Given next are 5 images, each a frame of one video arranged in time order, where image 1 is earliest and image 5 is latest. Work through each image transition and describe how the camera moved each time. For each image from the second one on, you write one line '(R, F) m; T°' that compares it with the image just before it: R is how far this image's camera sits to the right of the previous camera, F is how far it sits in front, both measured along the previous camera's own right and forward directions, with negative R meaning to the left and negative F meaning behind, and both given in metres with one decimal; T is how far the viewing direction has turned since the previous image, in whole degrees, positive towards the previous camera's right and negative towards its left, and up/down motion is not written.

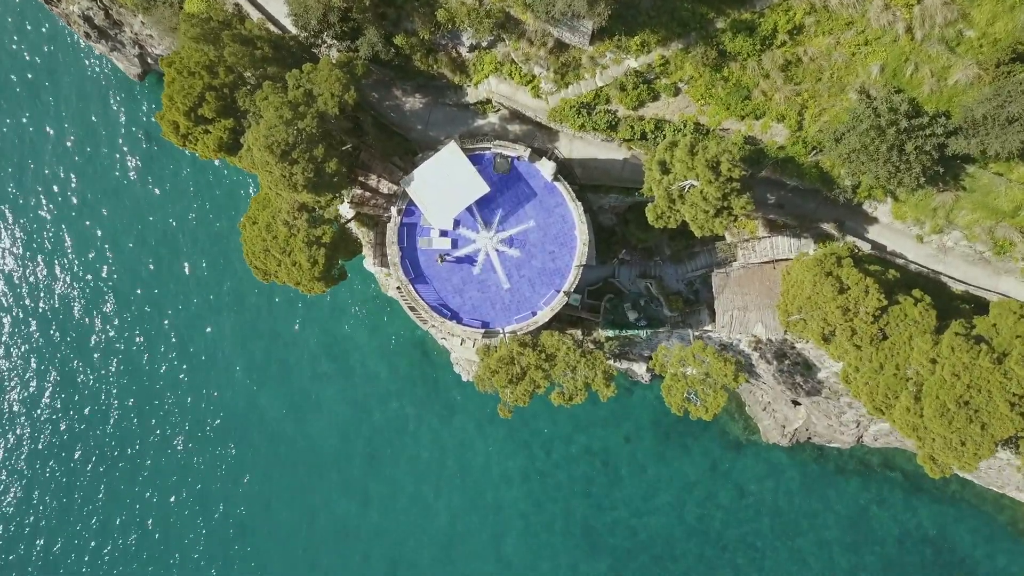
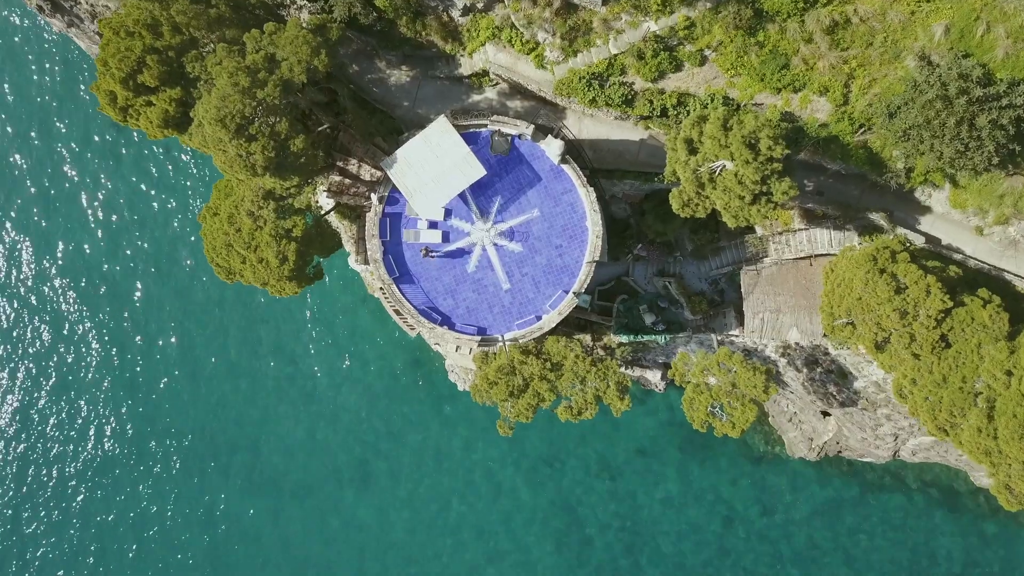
(0.0, +3.8) m; 0°
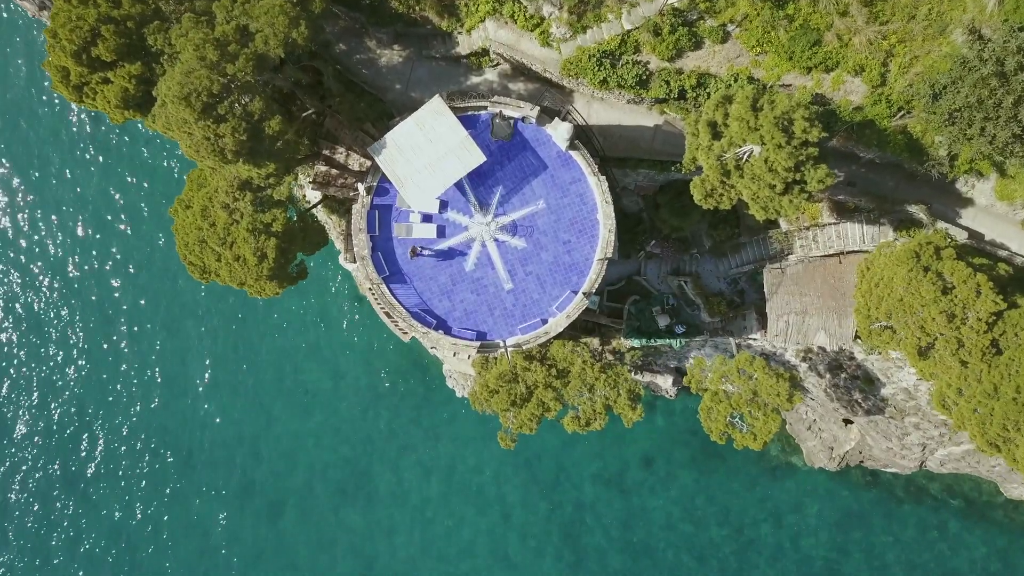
(-0.1, +2.3) m; 0°
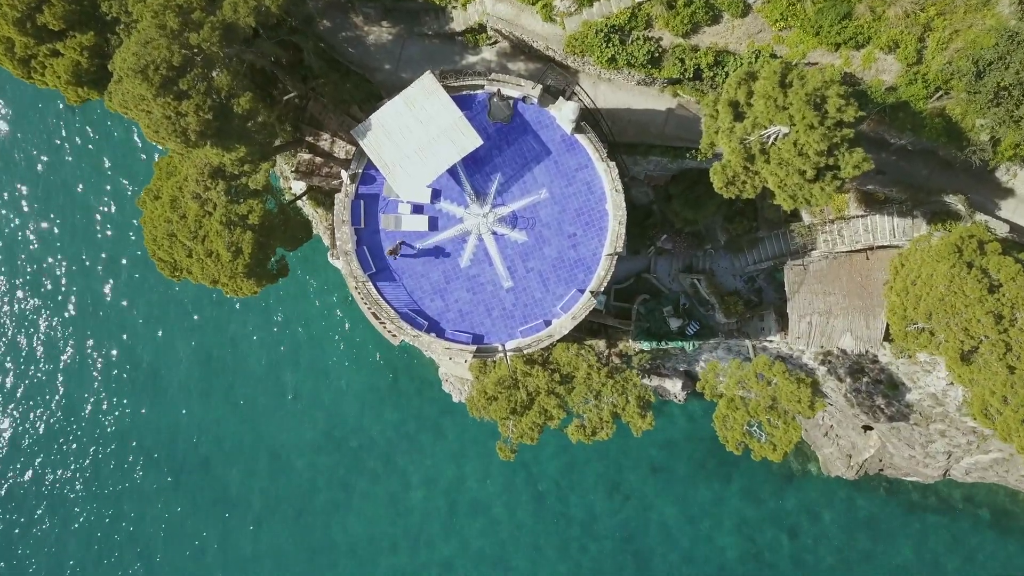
(0.0, +2.0) m; 0°
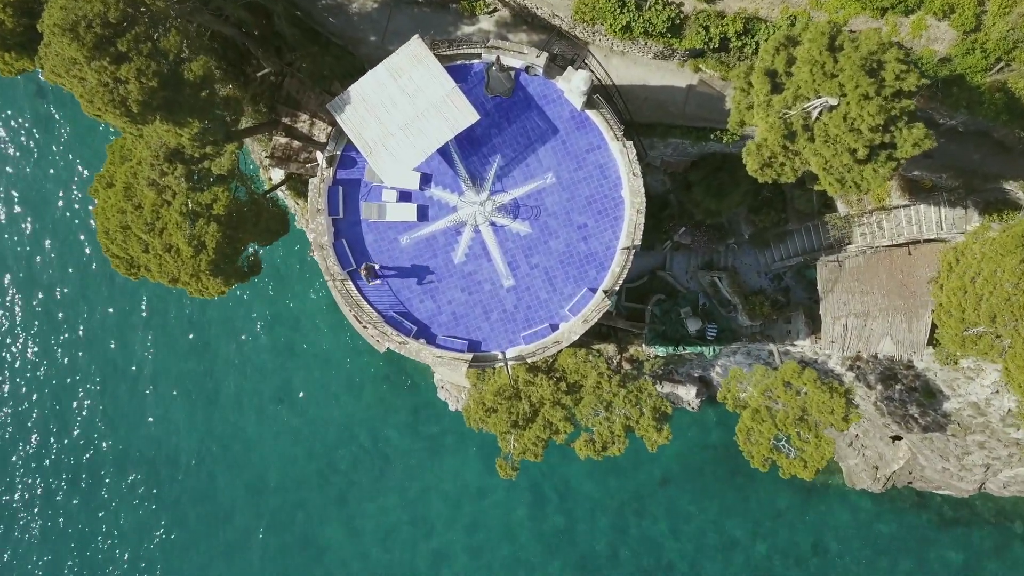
(0.0, +2.4) m; 0°
